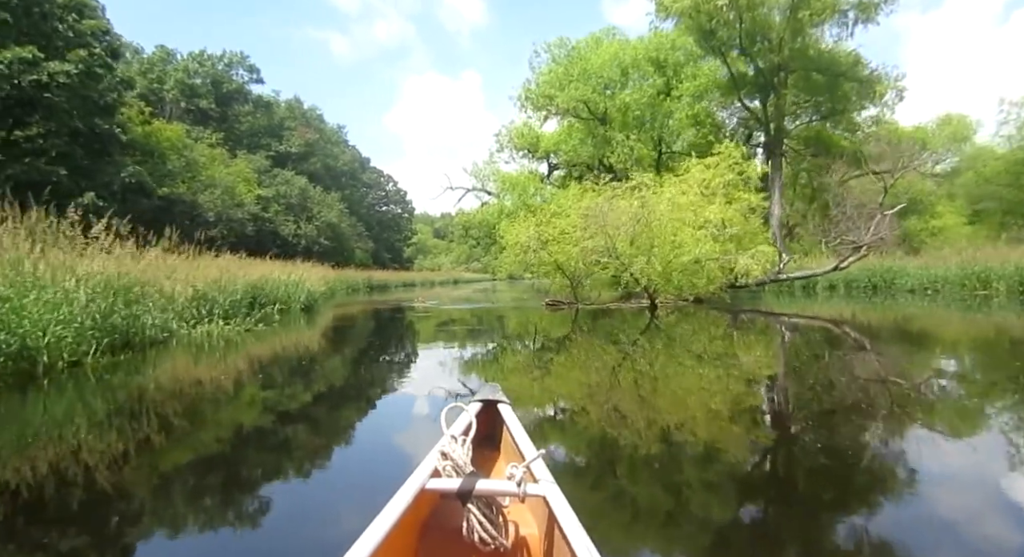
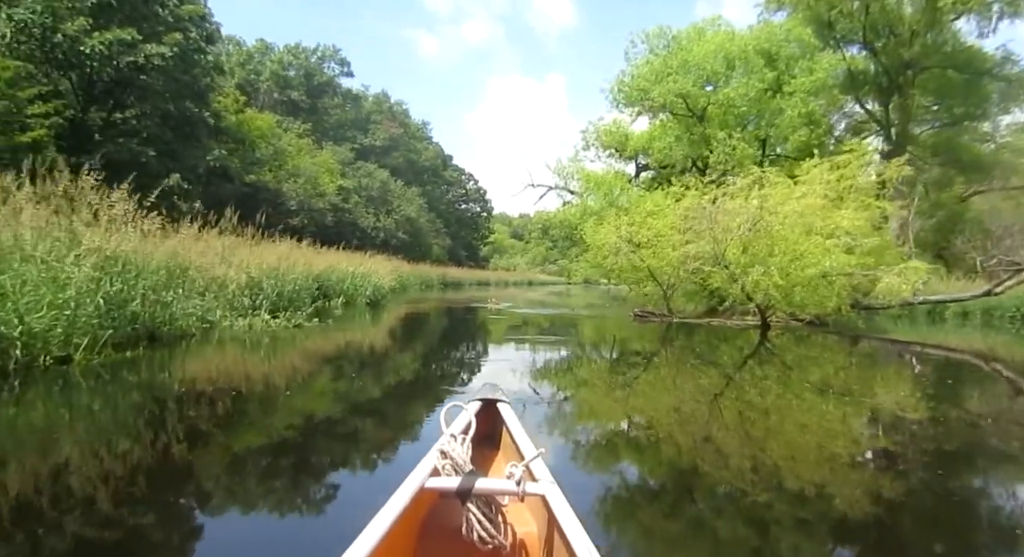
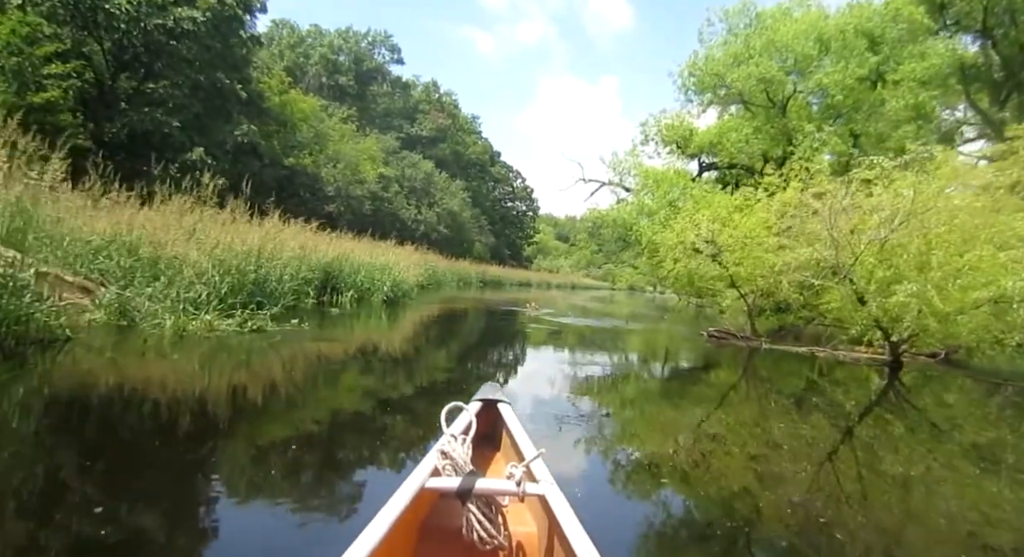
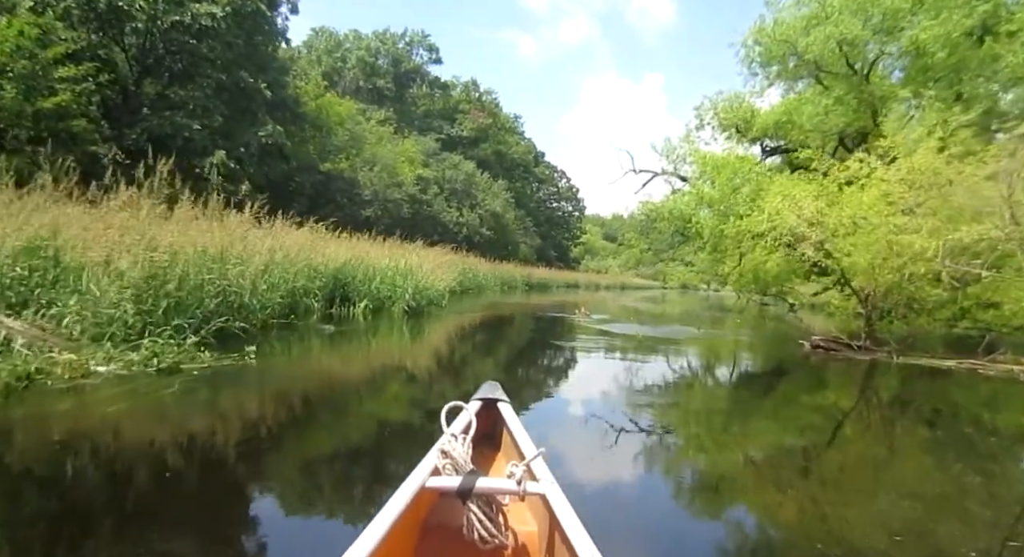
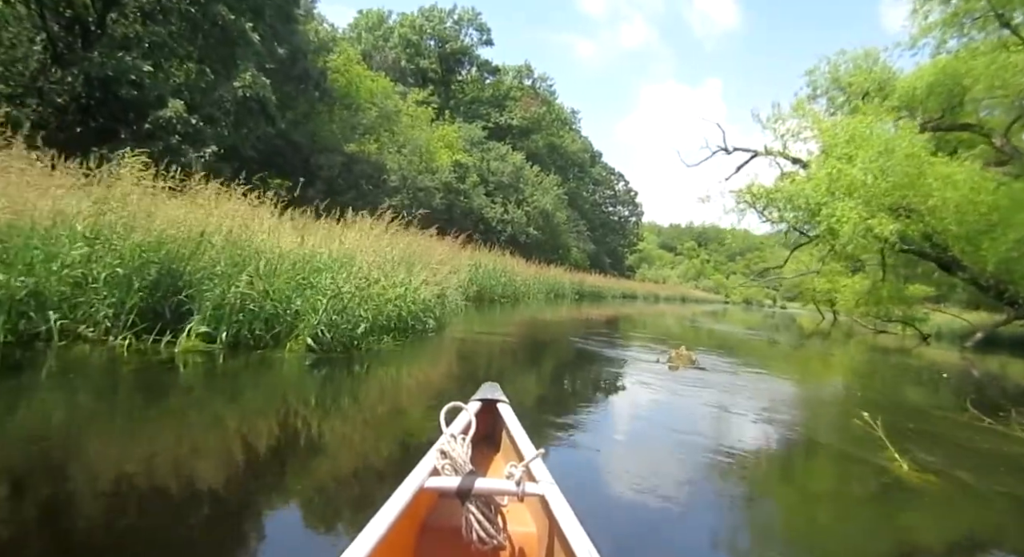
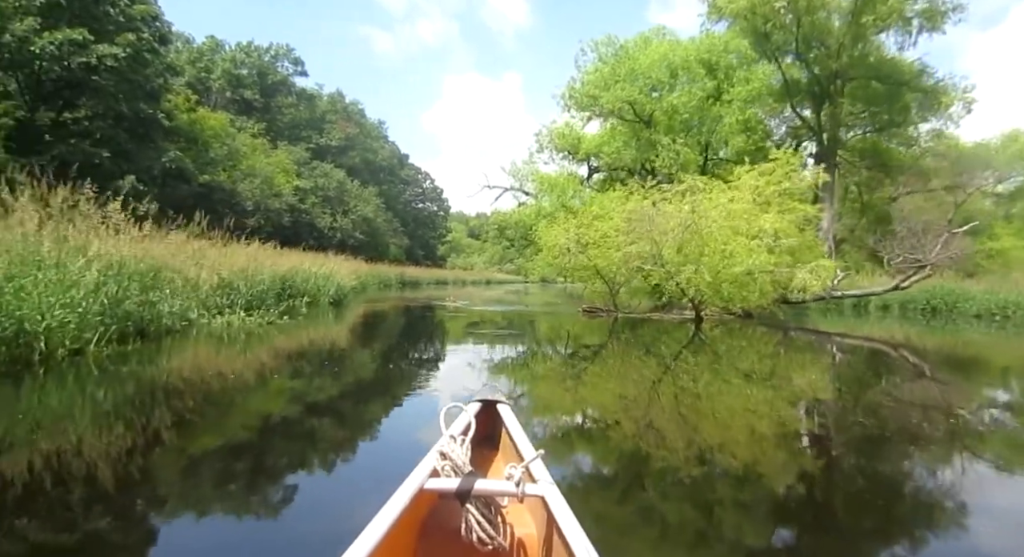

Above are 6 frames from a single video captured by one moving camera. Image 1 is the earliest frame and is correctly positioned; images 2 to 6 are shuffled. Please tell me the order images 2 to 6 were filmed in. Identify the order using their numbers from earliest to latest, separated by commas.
6, 2, 3, 4, 5
